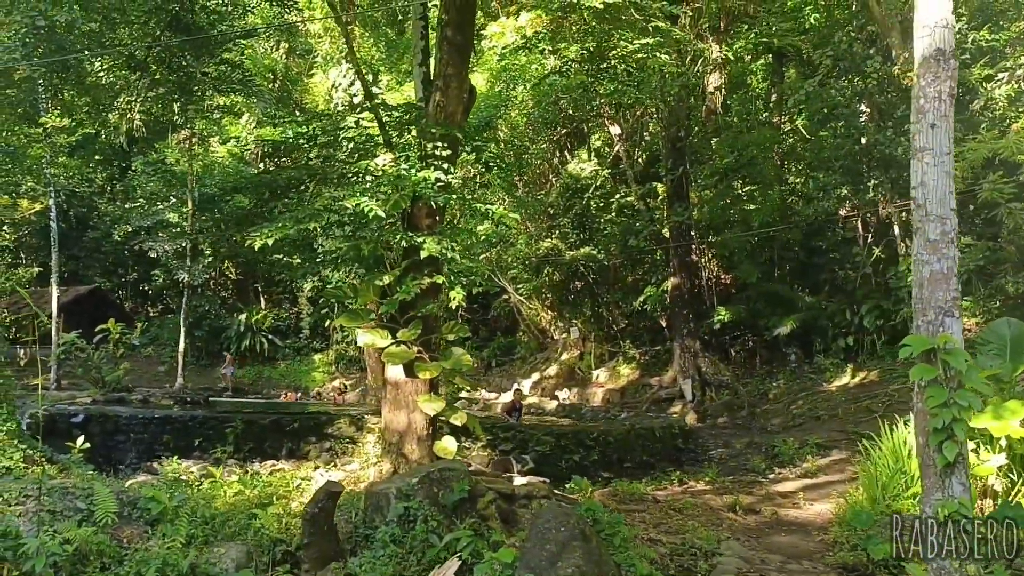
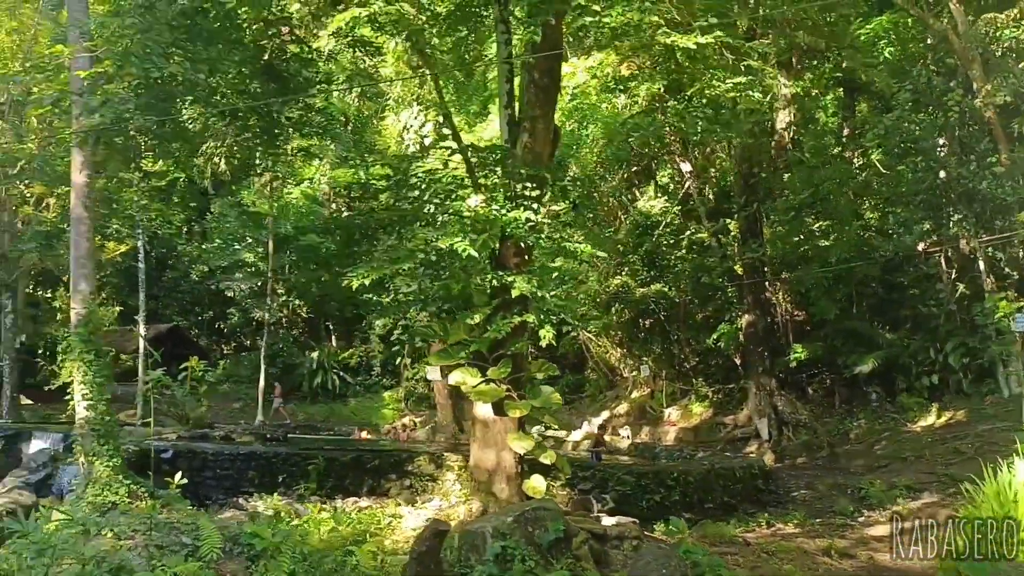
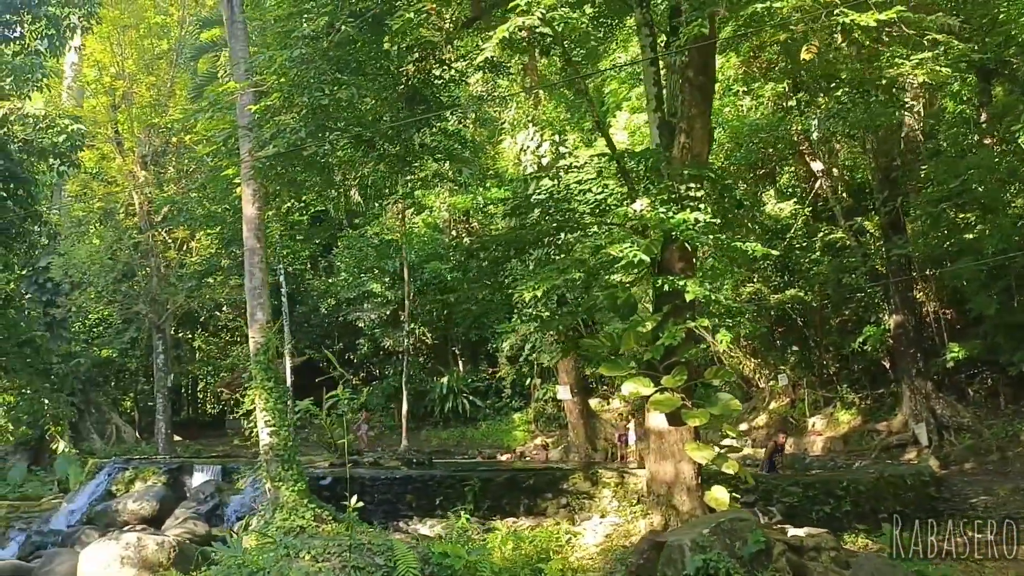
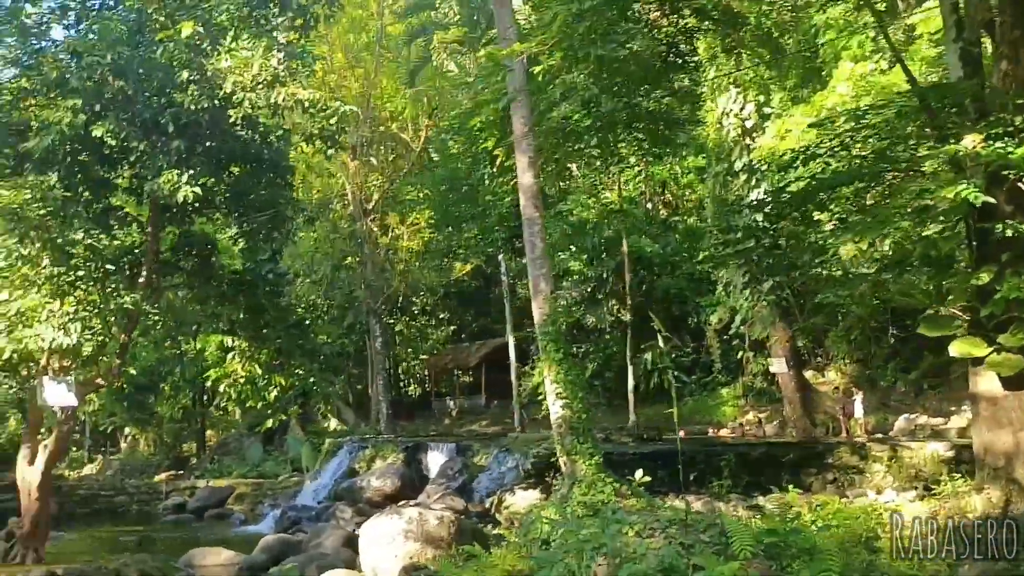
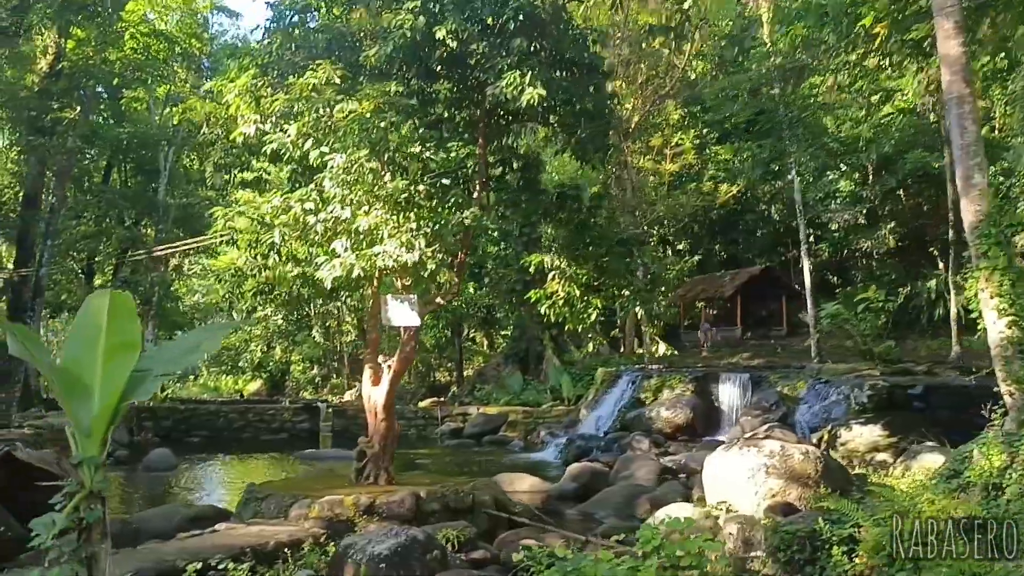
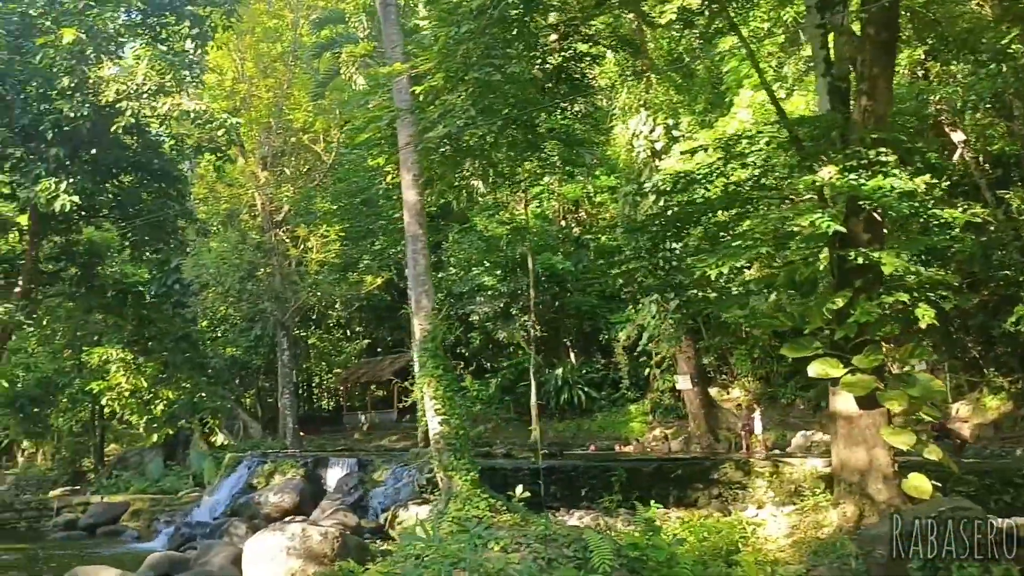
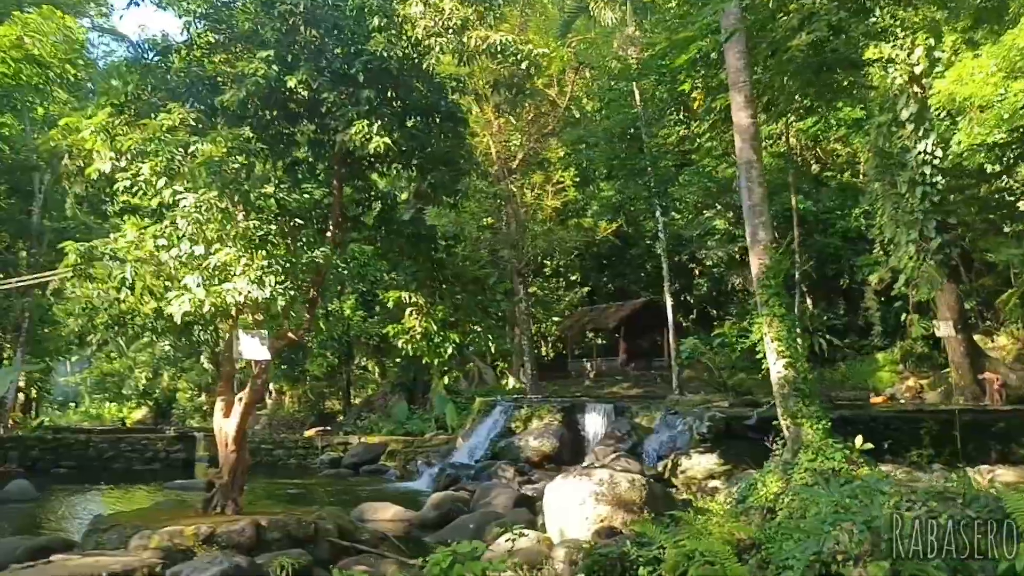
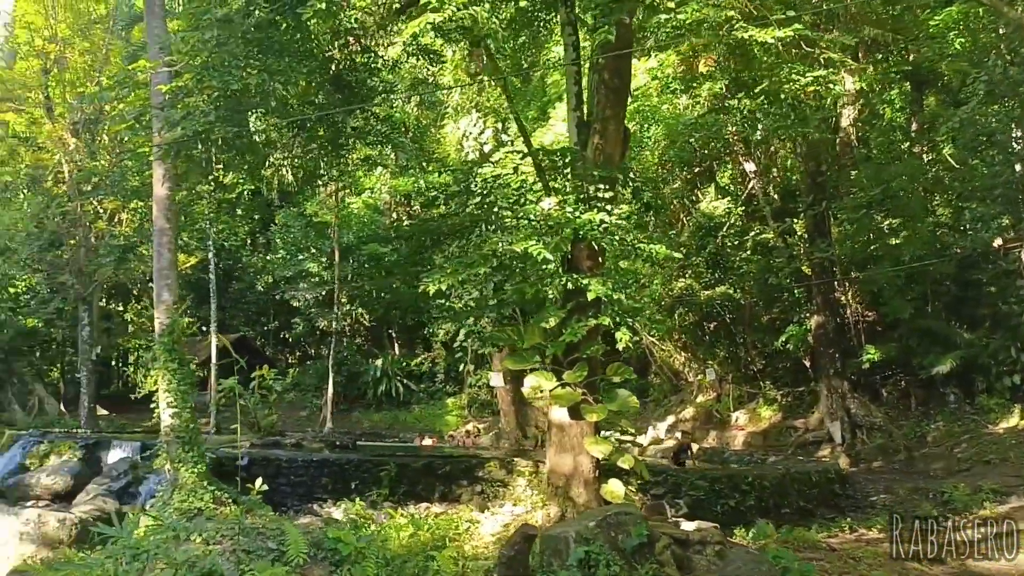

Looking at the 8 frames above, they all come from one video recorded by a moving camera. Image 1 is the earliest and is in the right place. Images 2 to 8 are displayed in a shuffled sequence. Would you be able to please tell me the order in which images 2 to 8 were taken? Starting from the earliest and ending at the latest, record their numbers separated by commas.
2, 8, 3, 6, 4, 7, 5
